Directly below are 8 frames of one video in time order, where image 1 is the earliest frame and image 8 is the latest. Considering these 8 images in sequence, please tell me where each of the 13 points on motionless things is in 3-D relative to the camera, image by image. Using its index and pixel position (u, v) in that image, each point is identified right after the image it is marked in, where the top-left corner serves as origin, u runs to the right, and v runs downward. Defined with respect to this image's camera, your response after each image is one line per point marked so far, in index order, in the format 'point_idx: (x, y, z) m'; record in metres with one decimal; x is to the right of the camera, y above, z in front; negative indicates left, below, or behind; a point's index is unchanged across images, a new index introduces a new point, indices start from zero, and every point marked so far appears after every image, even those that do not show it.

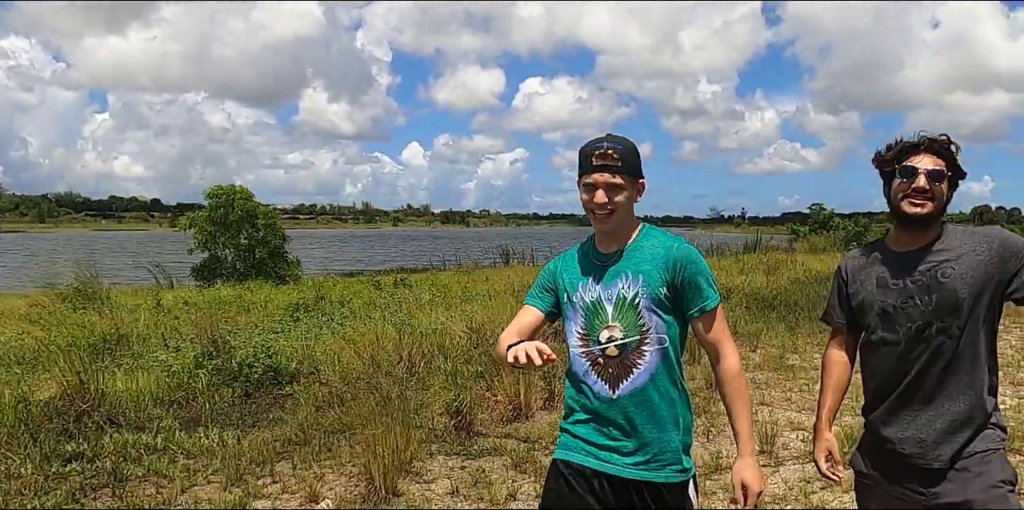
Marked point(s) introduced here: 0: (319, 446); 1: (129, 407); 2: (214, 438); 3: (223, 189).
0: (-1.3, -1.3, +5.3) m
1: (-3.0, -1.2, +6.0) m
2: (-2.2, -1.3, +5.6) m
3: (-6.3, +1.4, +16.8) m
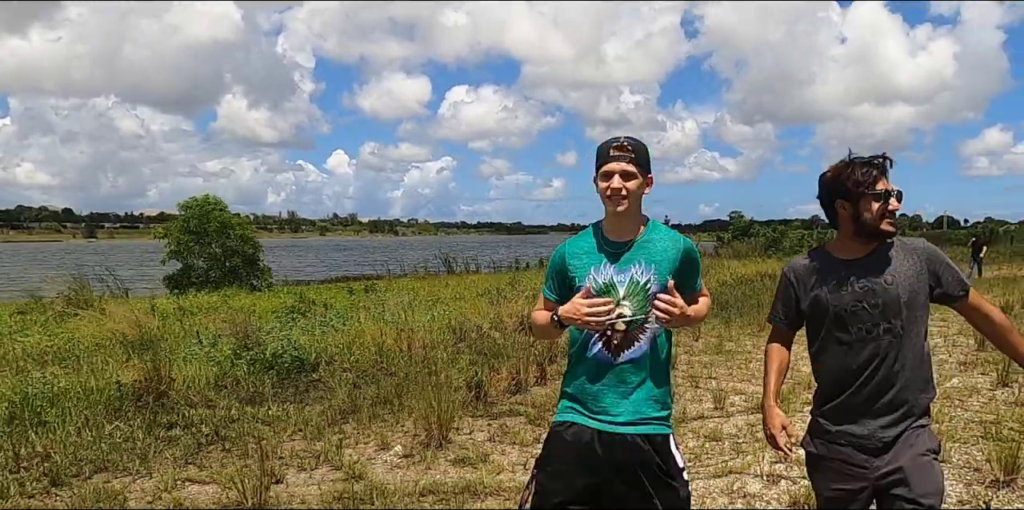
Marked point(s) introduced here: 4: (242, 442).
0: (-1.2, -1.4, +6.6) m
1: (-3.0, -1.3, +7.1) m
2: (-2.1, -1.4, +6.8) m
3: (-7.3, +1.2, +17.5) m
4: (-2.1, -1.4, +5.7) m
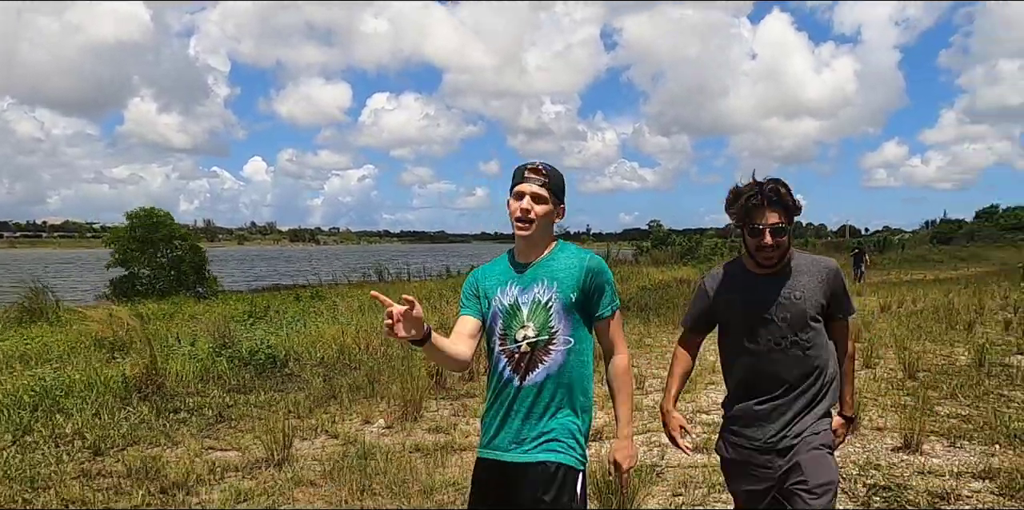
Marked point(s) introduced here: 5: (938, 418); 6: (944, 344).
0: (-1.7, -1.5, +7.7) m
1: (-3.4, -1.4, +8.0) m
2: (-2.5, -1.5, +7.8) m
3: (-8.8, +1.0, +18.0) m
4: (-2.4, -1.5, +6.8) m
5: (+3.8, -1.5, +6.8) m
6: (+6.7, -1.4, +11.6) m
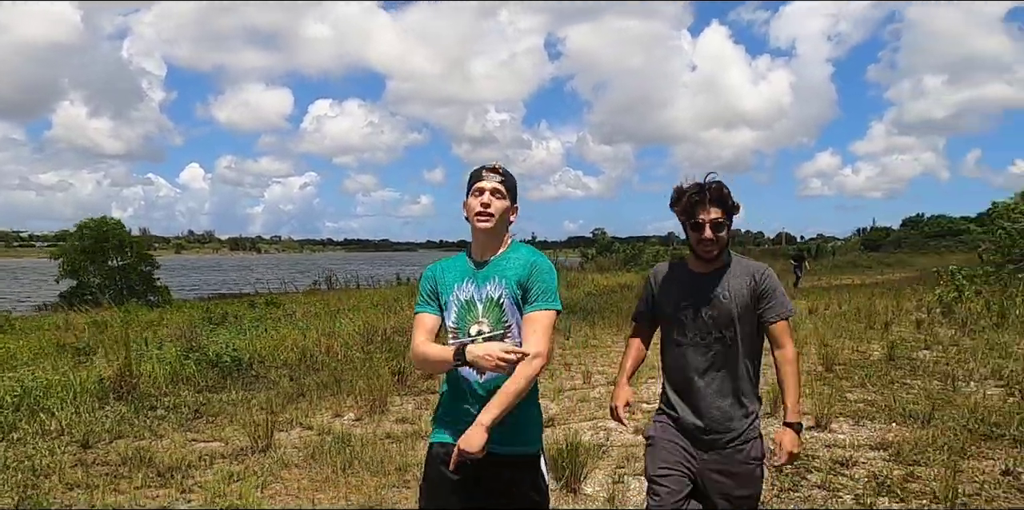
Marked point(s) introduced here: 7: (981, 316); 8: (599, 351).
0: (-2.1, -1.5, +8.2) m
1: (-3.9, -1.4, +8.4) m
2: (-3.0, -1.5, +8.3) m
3: (-10.0, +0.8, +18.0) m
4: (-2.8, -1.6, +7.2) m
5: (+3.4, -1.5, +7.7) m
6: (+5.9, -1.4, +12.7) m
7: (+9.8, -1.3, +15.9) m
8: (+1.4, -1.5, +12.2) m
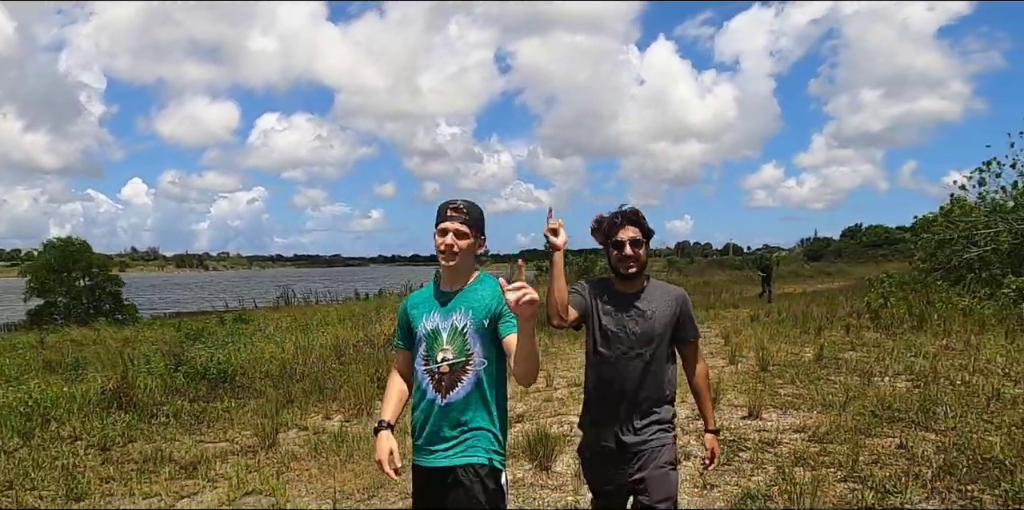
0: (-2.5, -1.7, +9.0) m
1: (-4.3, -1.7, +9.1) m
2: (-3.3, -1.8, +9.0) m
3: (-11.0, +0.3, +18.3) m
4: (-3.1, -1.8, +8.0) m
5: (+3.1, -1.6, +8.8) m
6: (+5.3, -1.6, +14.0) m
7: (+9.0, -1.5, +17.4) m
8: (+0.8, -1.8, +13.2) m
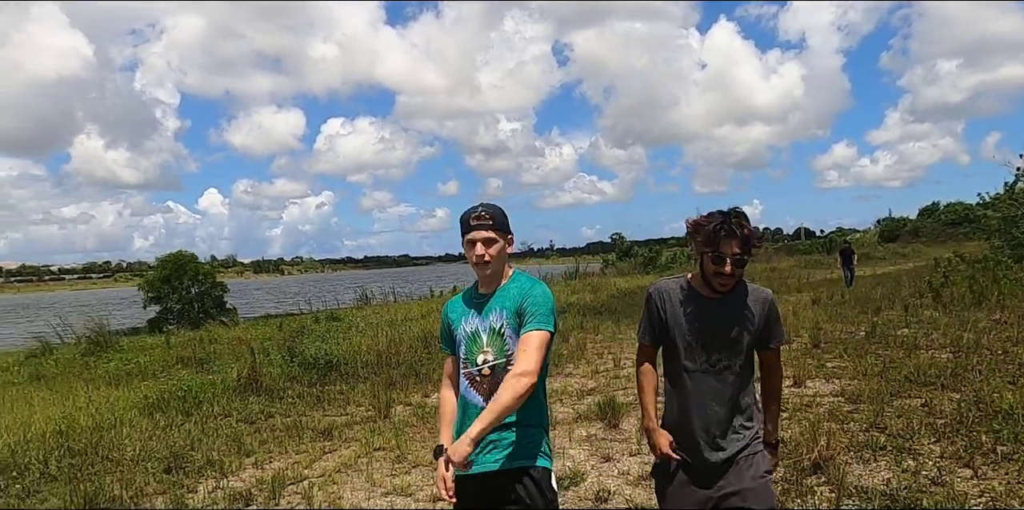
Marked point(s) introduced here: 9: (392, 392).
0: (-1.5, -1.8, +10.5) m
1: (-3.3, -1.8, +10.7) m
2: (-2.4, -1.8, +10.5) m
3: (-9.2, 0.0, +20.5) m
4: (-2.2, -1.8, +9.5) m
5: (+4.0, -1.5, +9.8) m
6: (+6.6, -1.3, +14.8) m
7: (+10.6, -1.0, +17.8) m
8: (+2.1, -1.7, +14.3) m
9: (-1.6, -1.8, +9.8) m
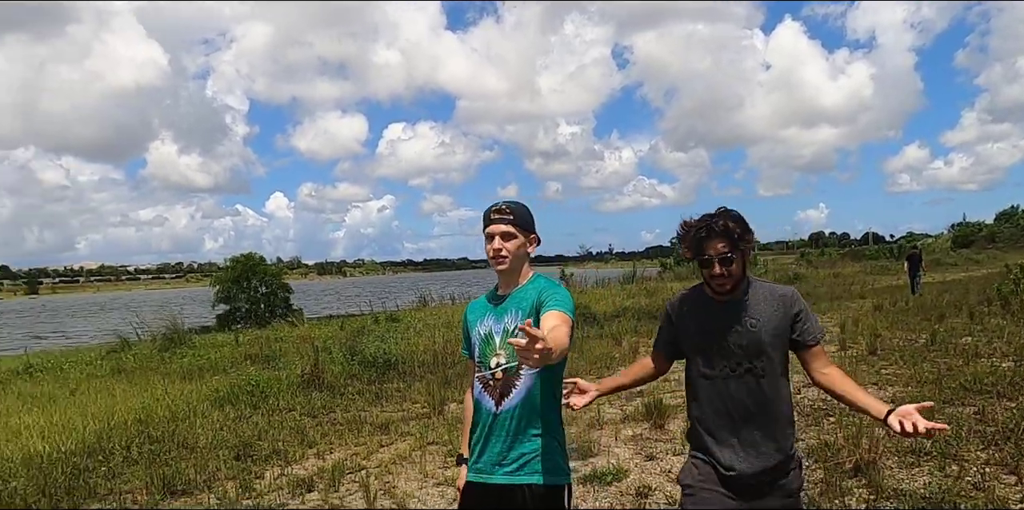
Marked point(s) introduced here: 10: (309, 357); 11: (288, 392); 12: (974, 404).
0: (-0.7, -1.8, +10.8) m
1: (-2.5, -1.8, +11.2) m
2: (-1.6, -1.9, +10.9) m
3: (-7.7, 0.0, +21.4) m
4: (-1.5, -1.9, +9.9) m
5: (+4.7, -1.5, +9.7) m
6: (+7.7, -1.4, +14.5) m
7: (+11.9, -1.1, +17.2) m
8: (+3.2, -1.7, +14.4) m
9: (-0.9, -1.8, +10.2) m
10: (-3.4, -1.7, +12.7) m
11: (-3.0, -1.8, +10.2) m
12: (+4.7, -1.5, +7.7) m
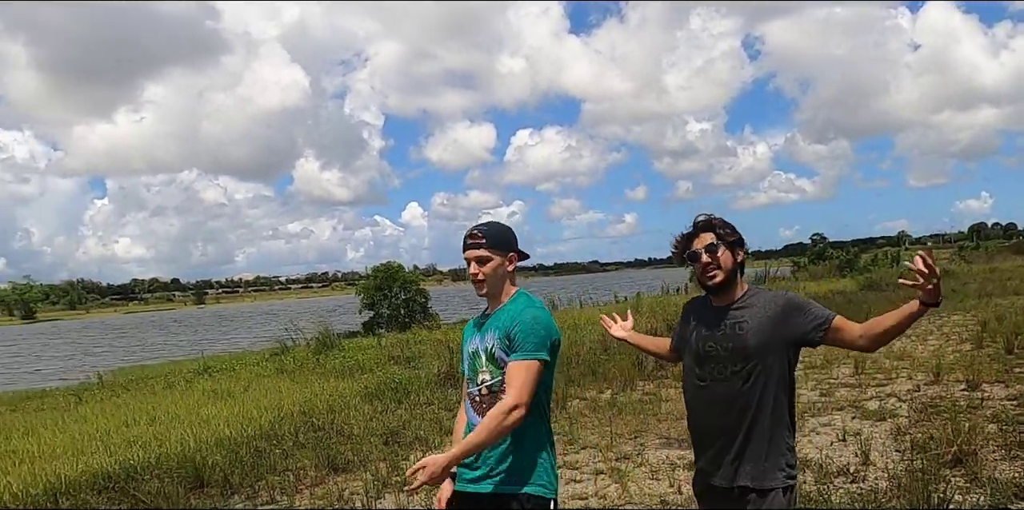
0: (+1.1, -1.9, +11.5) m
1: (-0.6, -2.0, +12.2) m
2: (+0.2, -2.0, +11.8) m
3: (-4.0, -0.3, +23.1) m
4: (+0.2, -2.0, +10.7) m
5: (+6.2, -1.5, +9.5) m
6: (+10.0, -1.3, +13.7) m
7: (+14.6, -0.9, +15.7) m
8: (+5.5, -1.7, +14.4) m
9: (+0.8, -1.9, +10.9) m
10: (-1.2, -1.9, +13.8) m
11: (-1.3, -2.0, +11.3) m
12: (+5.9, -1.5, +7.6) m
